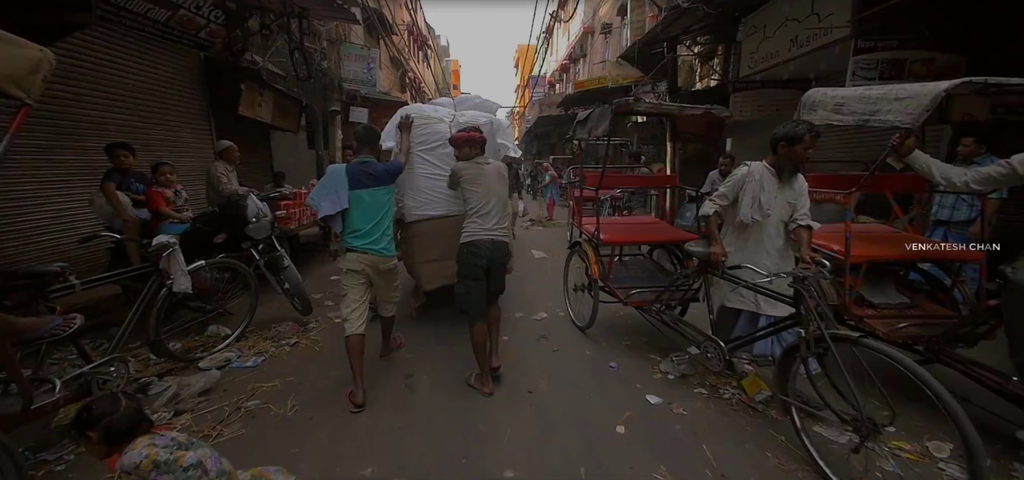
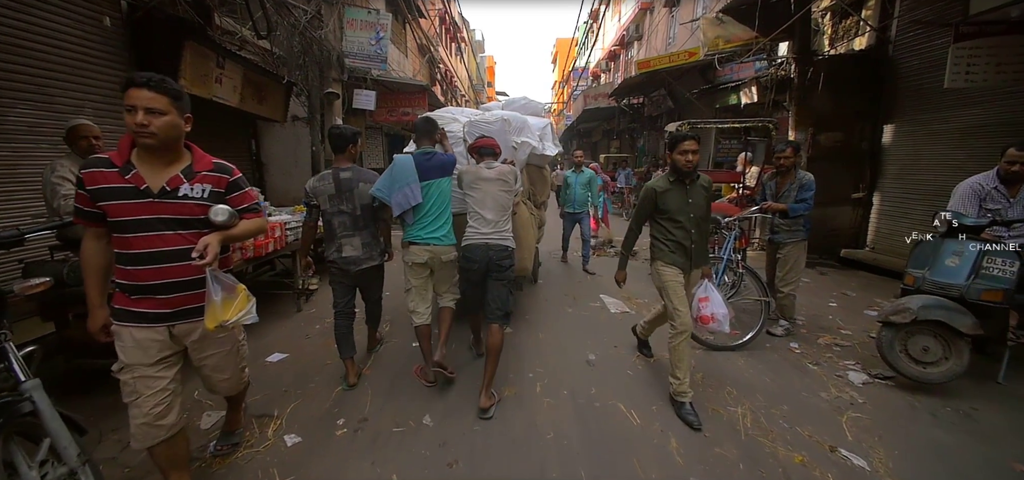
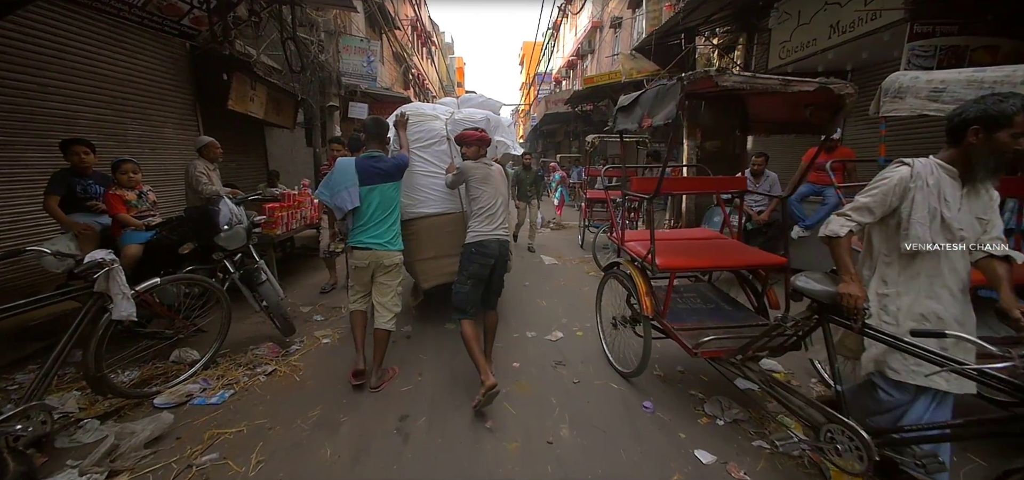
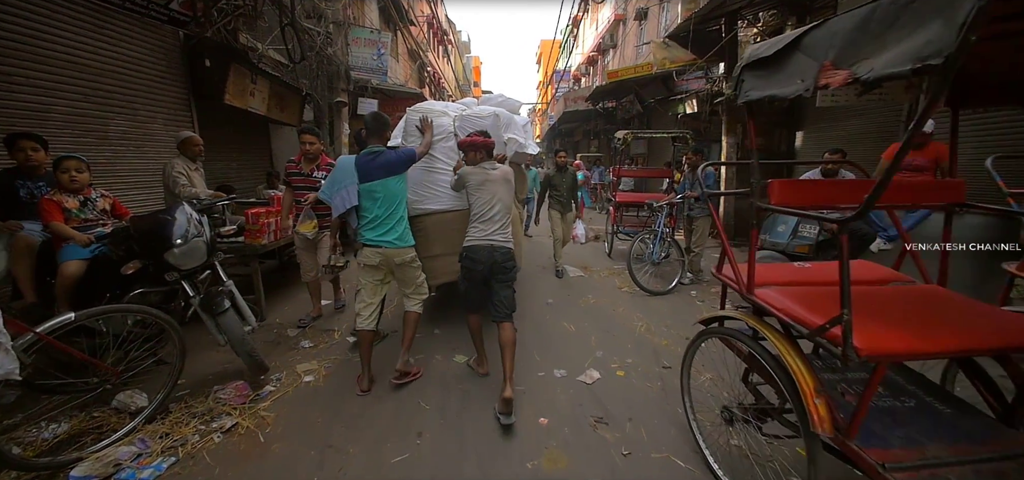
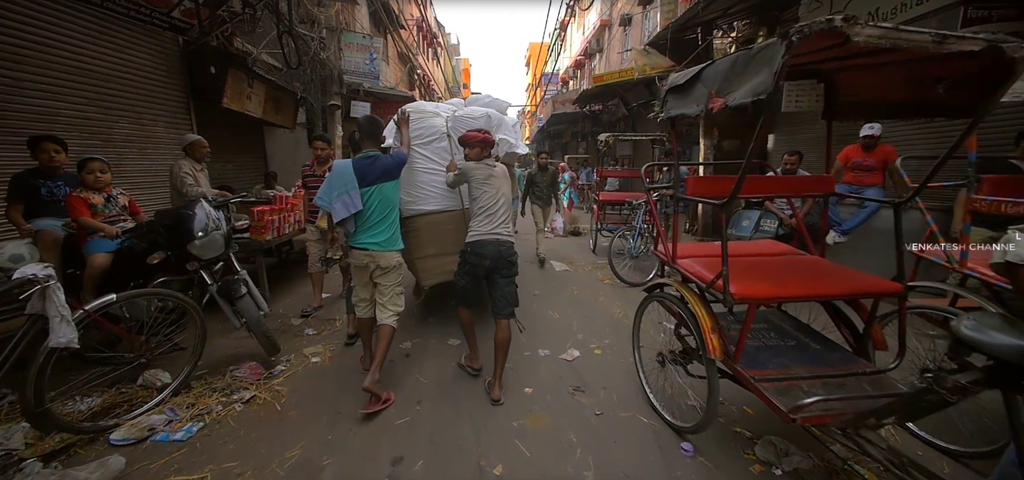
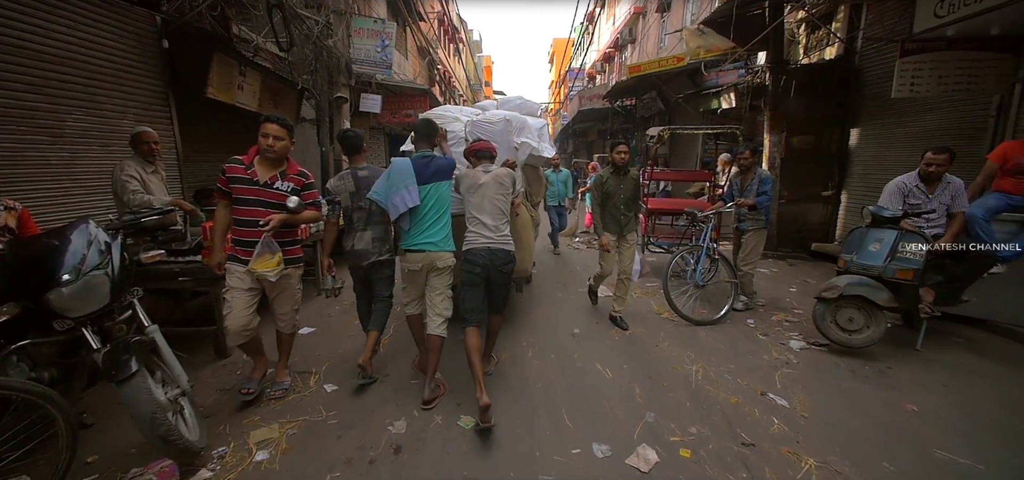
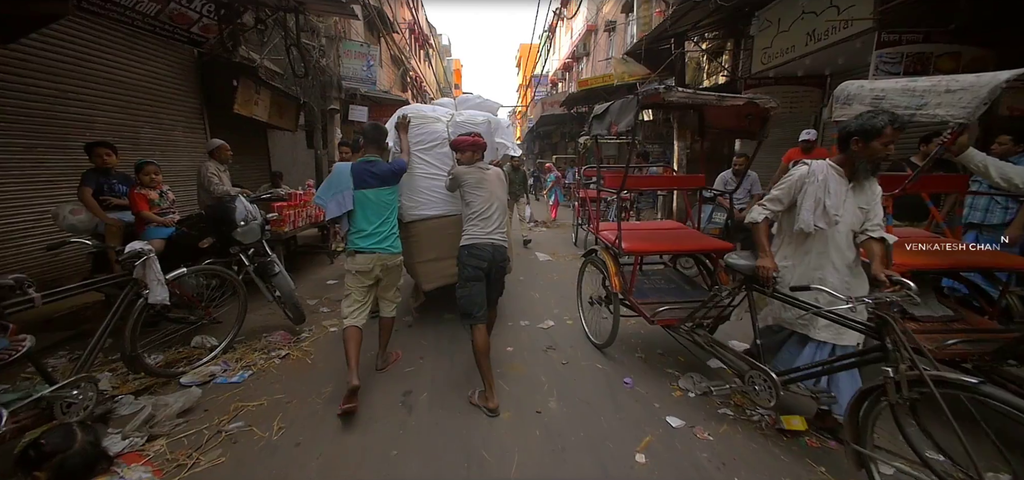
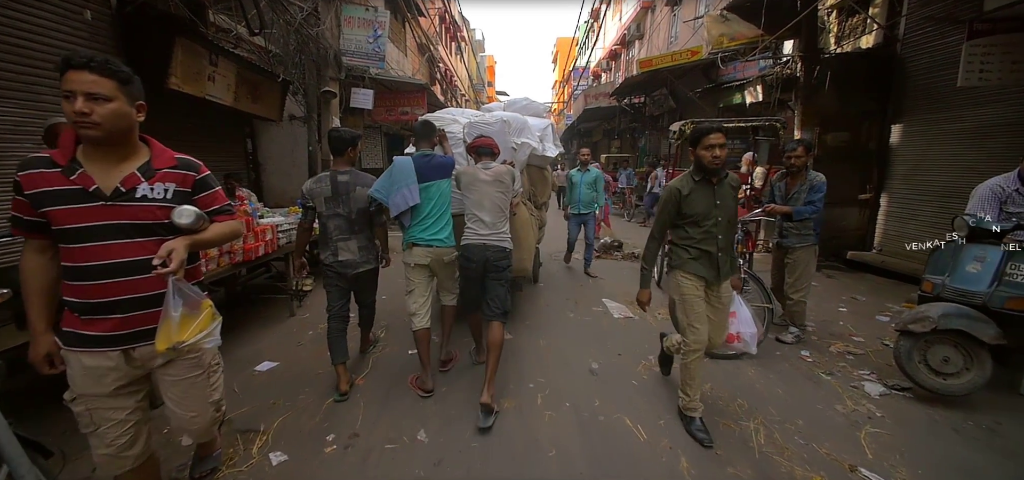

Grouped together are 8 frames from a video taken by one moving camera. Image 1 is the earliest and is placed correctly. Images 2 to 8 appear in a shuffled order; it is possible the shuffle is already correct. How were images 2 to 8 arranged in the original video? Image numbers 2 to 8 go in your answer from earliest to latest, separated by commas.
7, 3, 5, 4, 6, 2, 8
